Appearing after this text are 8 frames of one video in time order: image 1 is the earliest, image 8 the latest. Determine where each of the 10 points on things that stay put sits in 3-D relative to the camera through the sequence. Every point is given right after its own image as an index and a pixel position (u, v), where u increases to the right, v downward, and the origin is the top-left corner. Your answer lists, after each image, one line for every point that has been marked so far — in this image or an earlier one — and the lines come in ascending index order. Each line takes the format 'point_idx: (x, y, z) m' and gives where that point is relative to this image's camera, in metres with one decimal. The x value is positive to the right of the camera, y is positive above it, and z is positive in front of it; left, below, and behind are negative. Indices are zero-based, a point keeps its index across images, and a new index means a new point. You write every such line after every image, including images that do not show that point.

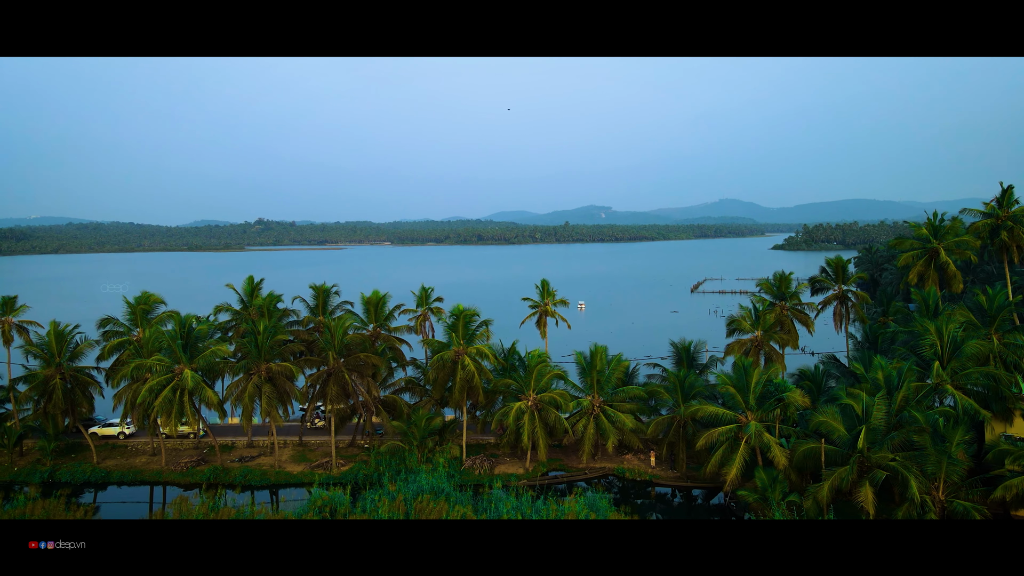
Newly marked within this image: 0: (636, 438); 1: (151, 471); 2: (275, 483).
0: (+2.0, -2.5, +11.7) m
1: (-6.0, -3.0, +11.9) m
2: (-3.8, -3.1, +11.5) m
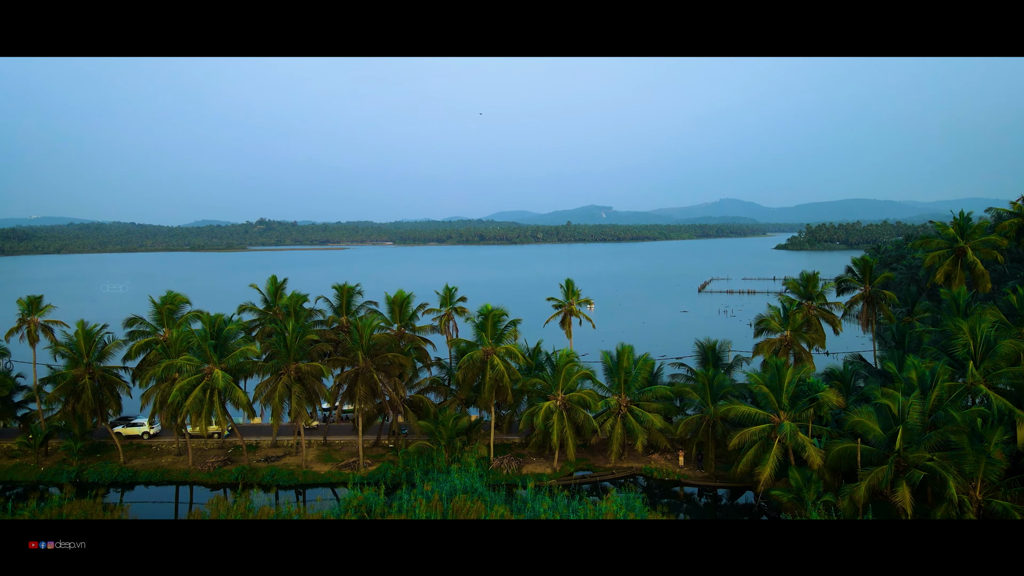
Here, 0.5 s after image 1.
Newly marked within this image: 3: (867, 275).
0: (+2.5, -2.5, +11.7) m
1: (-5.5, -3.0, +11.9) m
2: (-3.3, -3.1, +11.5) m
3: (+6.1, +0.2, +12.3) m
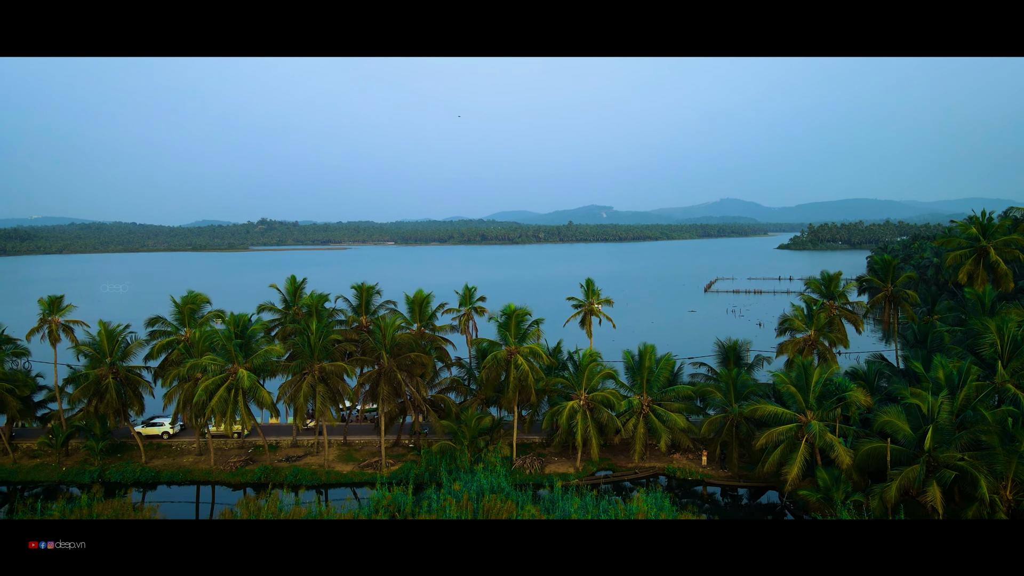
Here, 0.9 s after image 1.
0: (+2.8, -2.4, +11.7) m
1: (-5.2, -3.0, +11.9) m
2: (-3.0, -3.1, +11.5) m
3: (+6.4, +0.2, +12.3) m
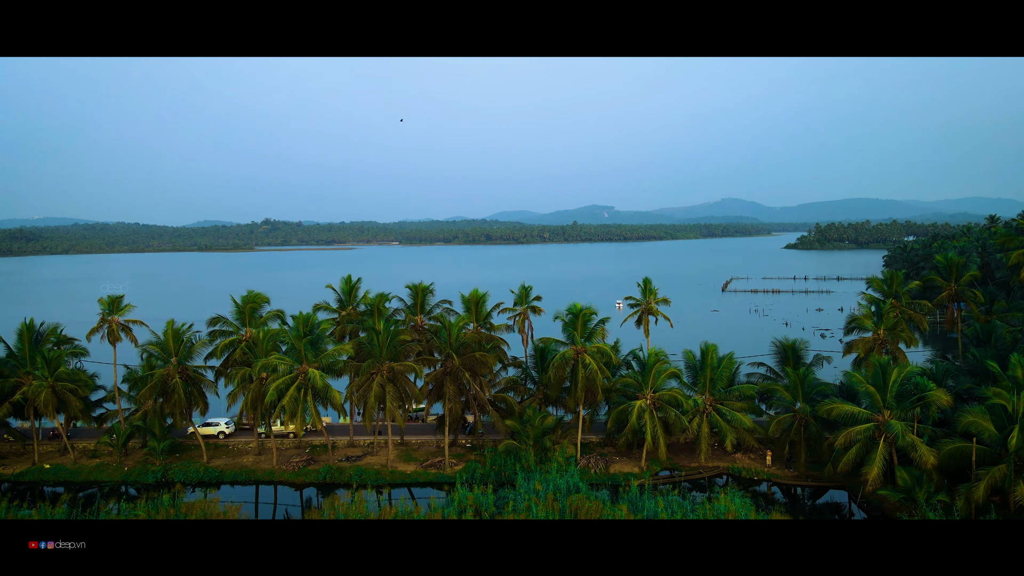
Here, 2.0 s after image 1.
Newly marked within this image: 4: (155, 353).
0: (+3.9, -2.4, +11.7) m
1: (-4.1, -3.0, +11.9) m
2: (-1.9, -3.1, +11.5) m
3: (+7.5, +0.2, +12.2) m
4: (-5.6, -1.0, +11.4) m
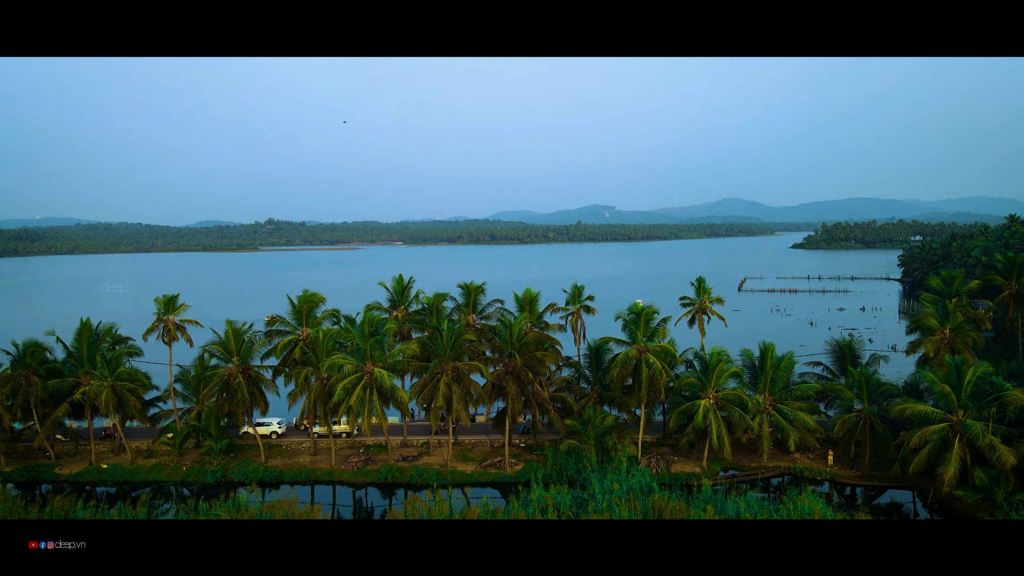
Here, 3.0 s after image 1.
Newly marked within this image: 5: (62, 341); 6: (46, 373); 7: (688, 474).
0: (+4.8, -2.4, +11.6) m
1: (-3.1, -3.0, +11.9) m
2: (-1.0, -3.1, +11.5) m
3: (+8.4, +0.3, +12.2) m
4: (-4.7, -1.0, +11.3) m
5: (-7.4, -0.9, +11.8) m
6: (-7.7, -1.4, +11.9) m
7: (+2.8, -2.9, +11.4) m
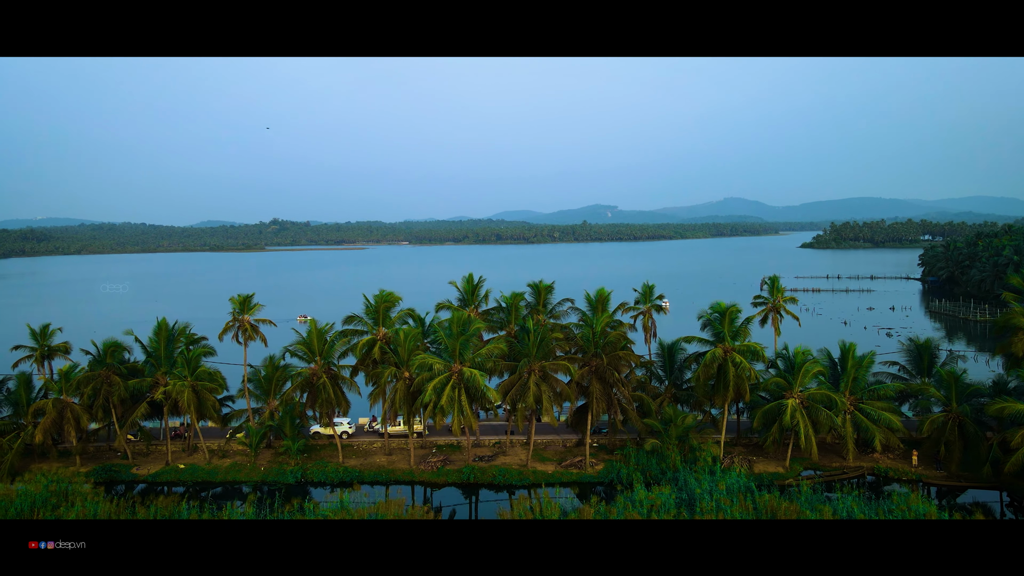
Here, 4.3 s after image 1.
0: (+6.2, -2.4, +11.6) m
1: (-1.8, -3.0, +11.8) m
2: (+0.3, -3.1, +11.4) m
3: (+9.7, +0.3, +12.1) m
4: (-3.3, -1.0, +11.3) m
5: (-6.1, -0.9, +11.8) m
6: (-6.4, -1.4, +11.9) m
7: (+4.1, -2.9, +11.3) m
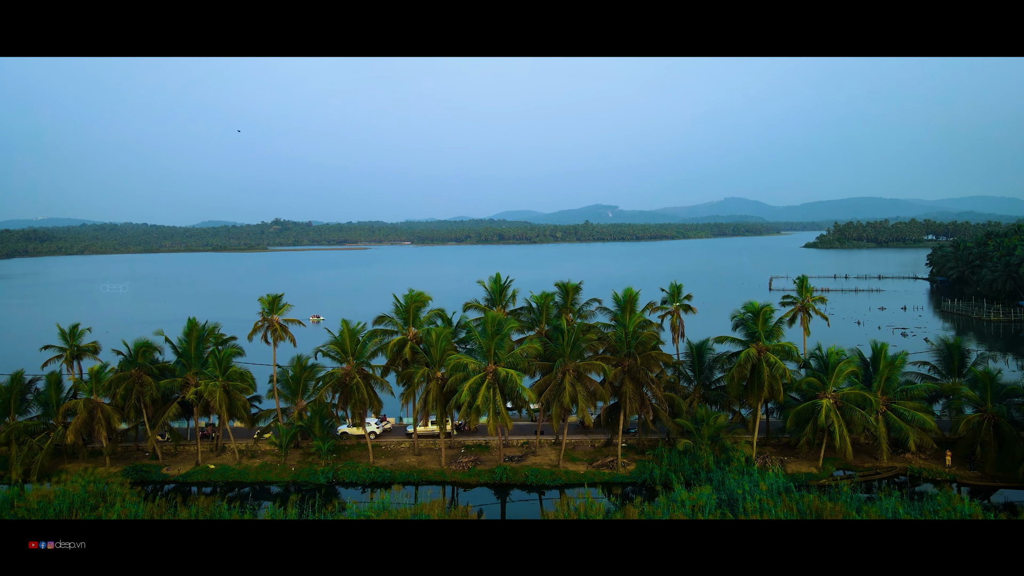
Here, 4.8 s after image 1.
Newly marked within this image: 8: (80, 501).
0: (+6.7, -2.4, +11.5) m
1: (-1.3, -3.0, +11.8) m
2: (+0.9, -3.1, +11.4) m
3: (+10.2, +0.3, +12.1) m
4: (-2.8, -1.0, +11.3) m
5: (-5.6, -0.9, +11.8) m
6: (-5.8, -1.4, +11.8) m
7: (+4.6, -2.9, +11.3) m
8: (-5.5, -2.7, +9.1) m
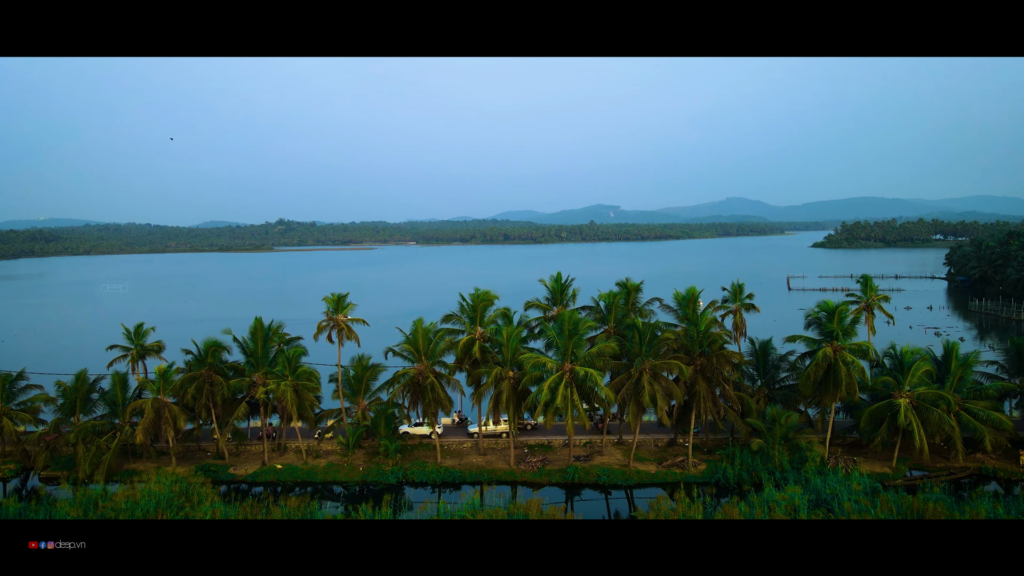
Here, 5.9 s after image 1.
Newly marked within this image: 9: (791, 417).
0: (+7.8, -2.4, +11.5) m
1: (-0.2, -3.0, +11.8) m
2: (+2.0, -3.1, +11.3) m
3: (+11.4, +0.3, +12.0) m
4: (-1.7, -1.0, +11.2) m
5: (-4.4, -0.9, +11.7) m
6: (-4.7, -1.4, +11.8) m
7: (+5.7, -2.9, +11.2) m
8: (-4.4, -2.7, +9.1) m
9: (+4.4, -2.0, +11.3) m
